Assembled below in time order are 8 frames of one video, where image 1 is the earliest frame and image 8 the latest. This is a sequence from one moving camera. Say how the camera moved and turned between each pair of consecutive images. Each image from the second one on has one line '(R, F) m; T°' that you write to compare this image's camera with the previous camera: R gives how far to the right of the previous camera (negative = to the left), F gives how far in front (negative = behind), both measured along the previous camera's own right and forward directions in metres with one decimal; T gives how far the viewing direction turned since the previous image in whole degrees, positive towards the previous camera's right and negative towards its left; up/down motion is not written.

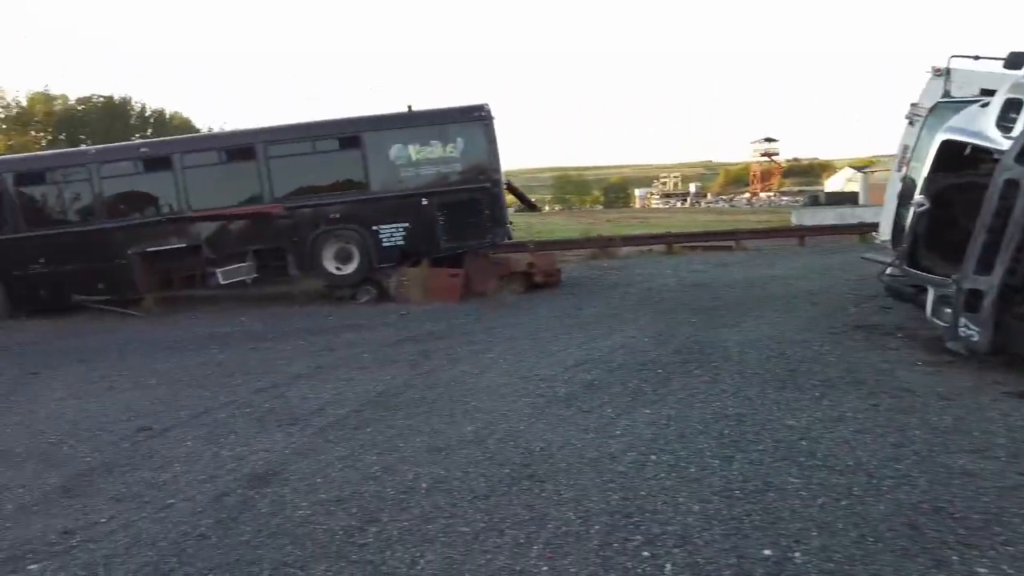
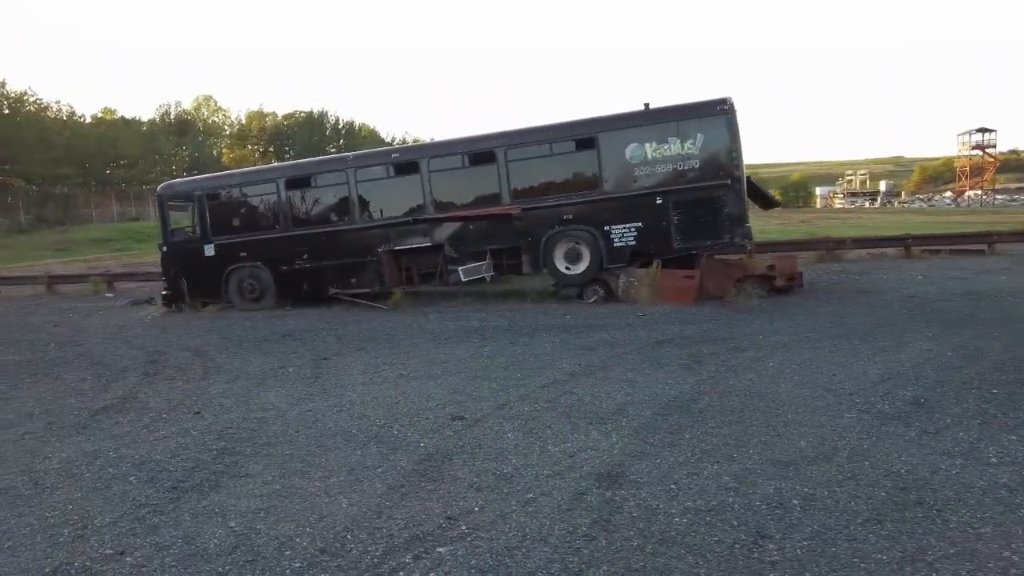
(-1.8, +0.1) m; -13°
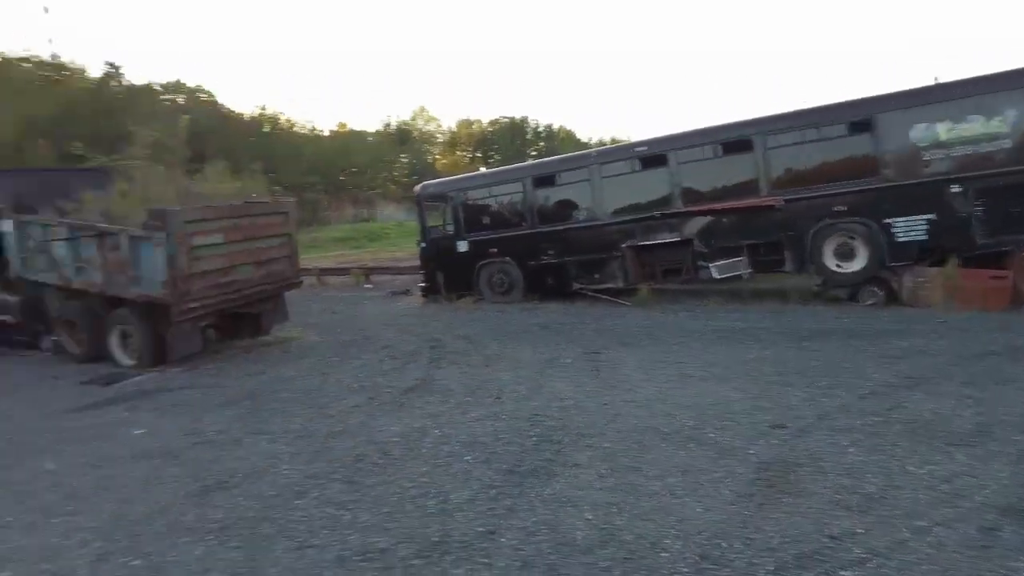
(-1.4, +0.1) m; -16°
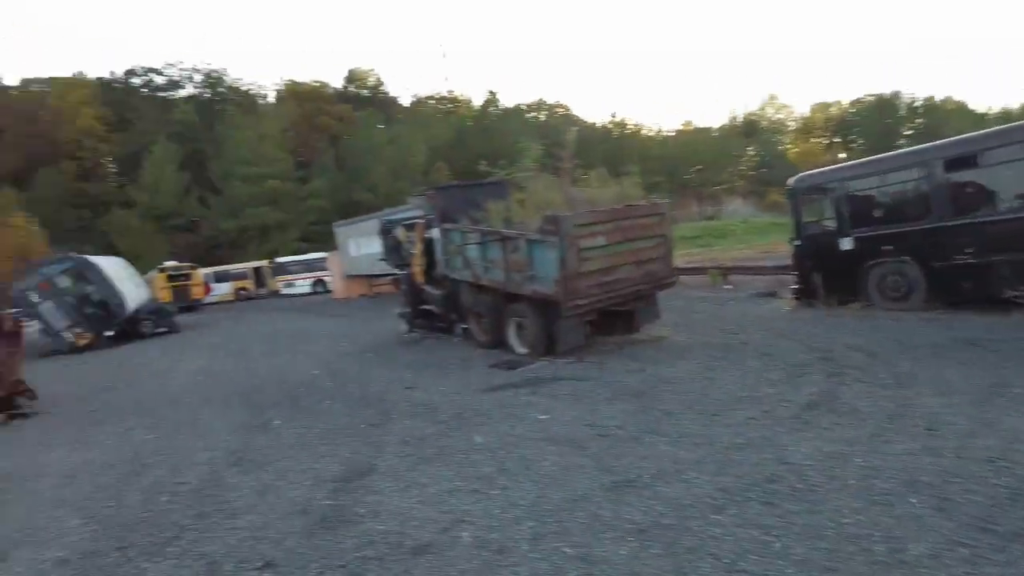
(-0.7, +0.2) m; -29°
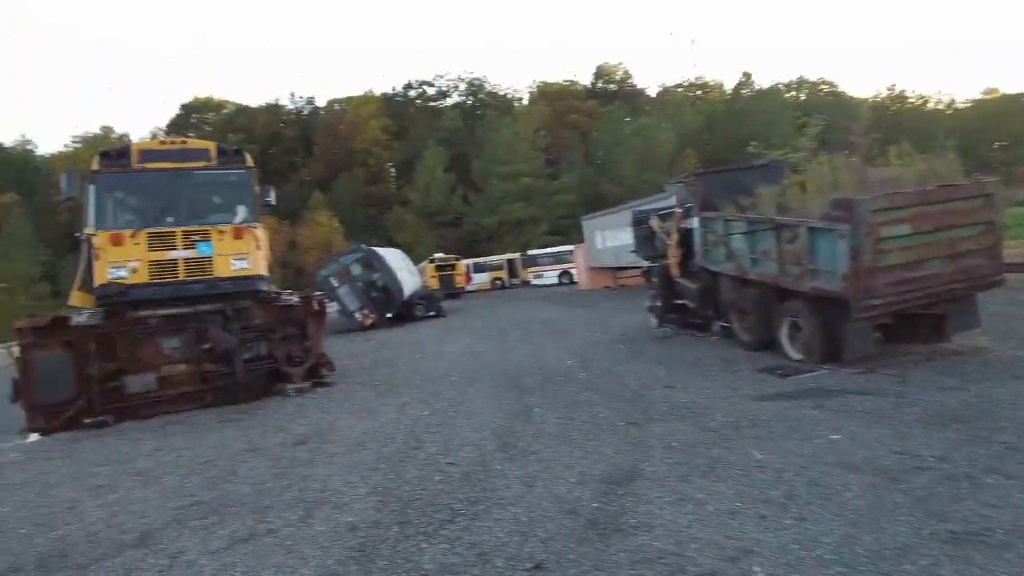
(-0.4, +0.5) m; -21°
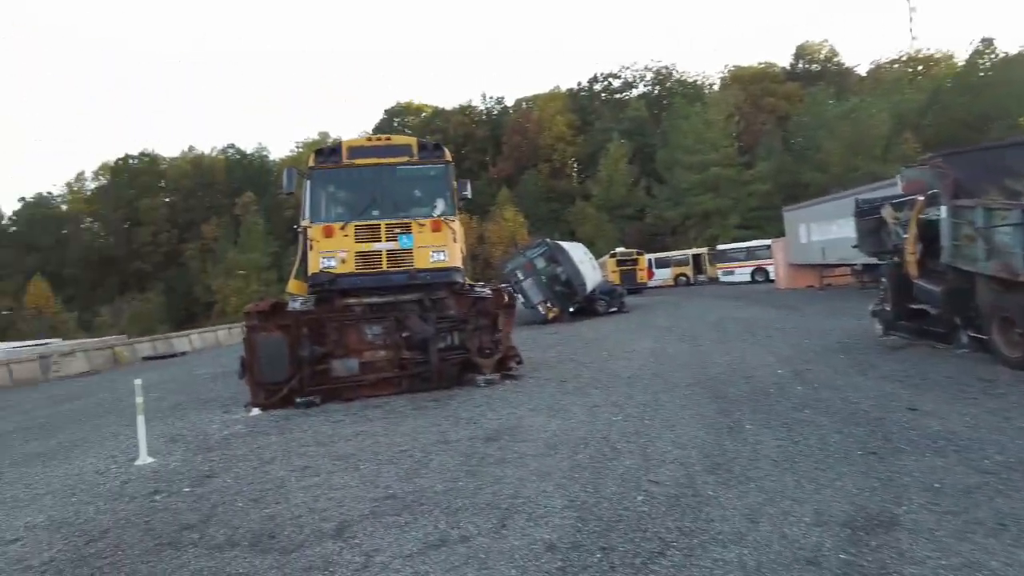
(-0.3, +0.6) m; -15°
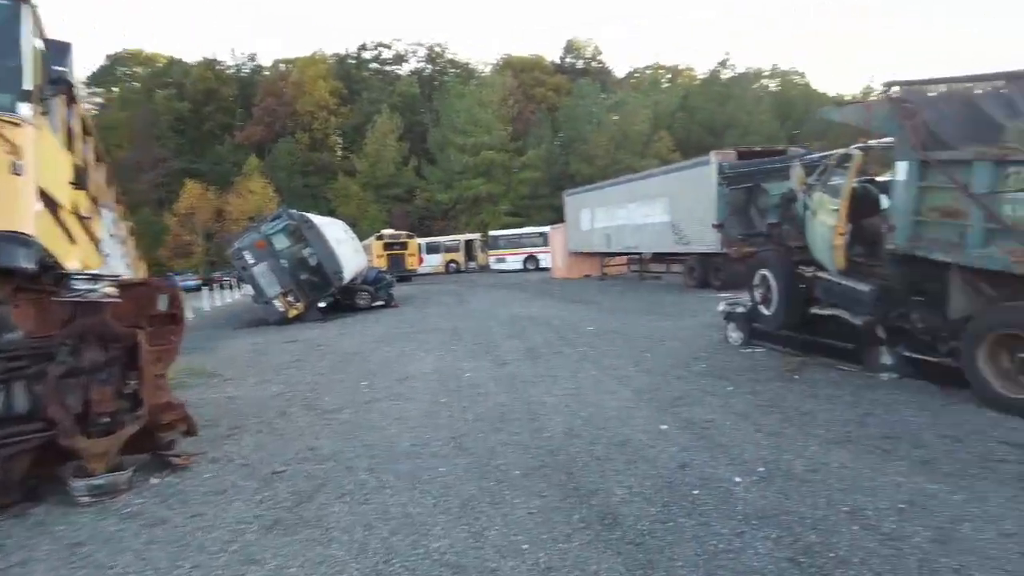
(+0.9, +5.8) m; +20°
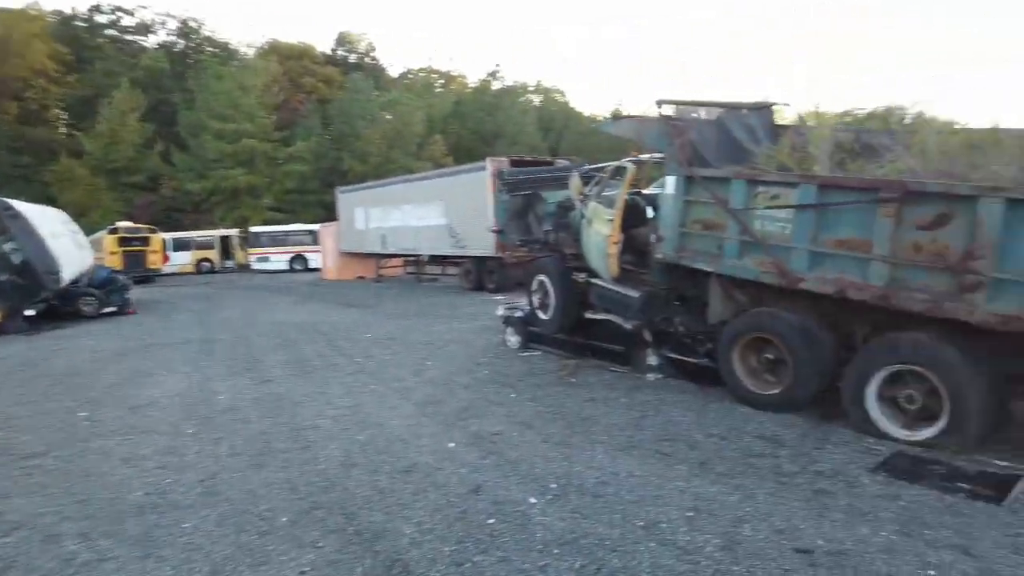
(0.0, +0.7) m; +20°
